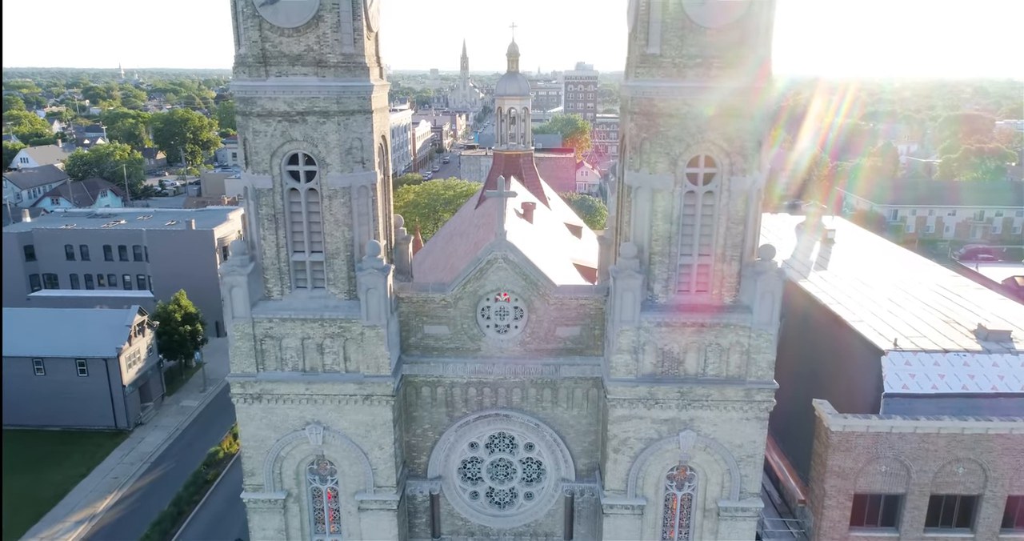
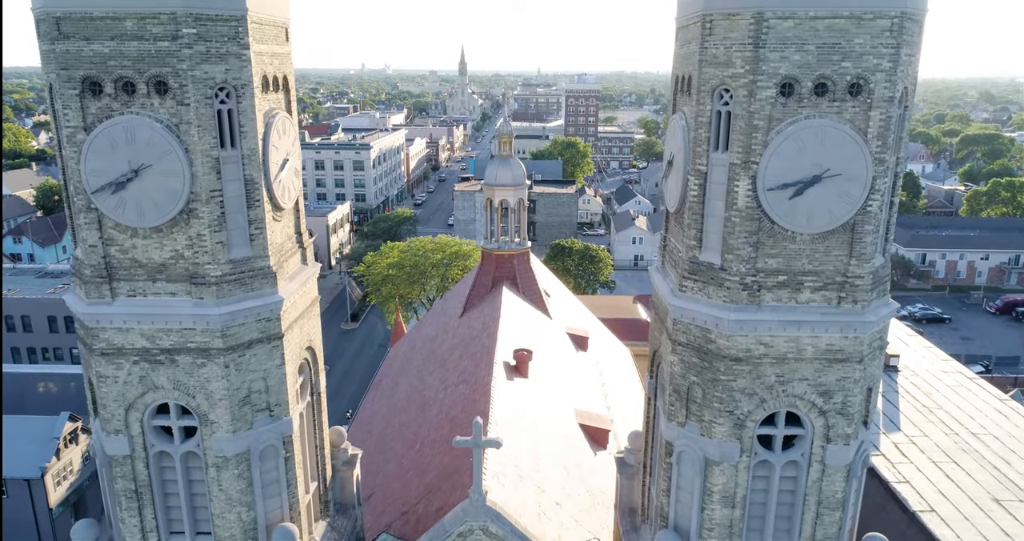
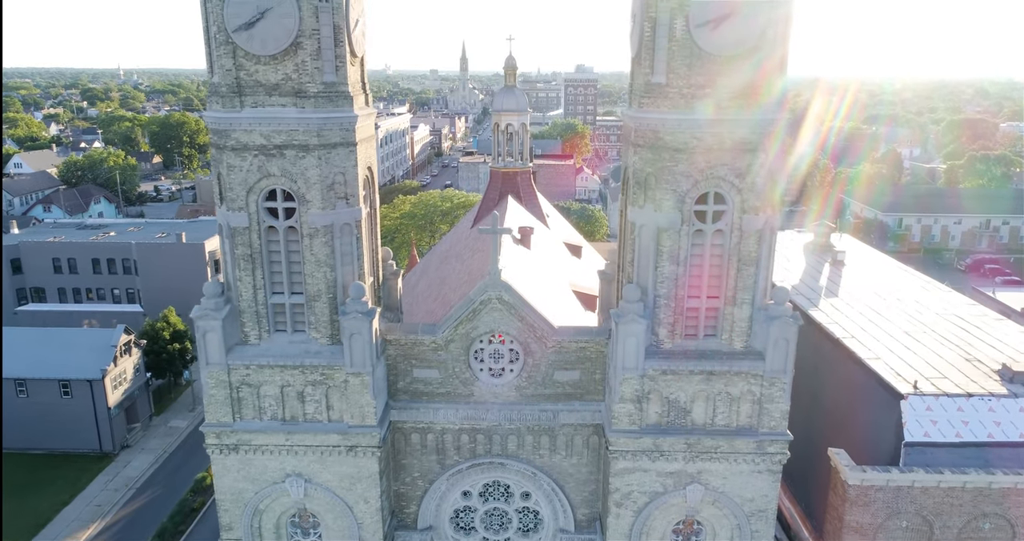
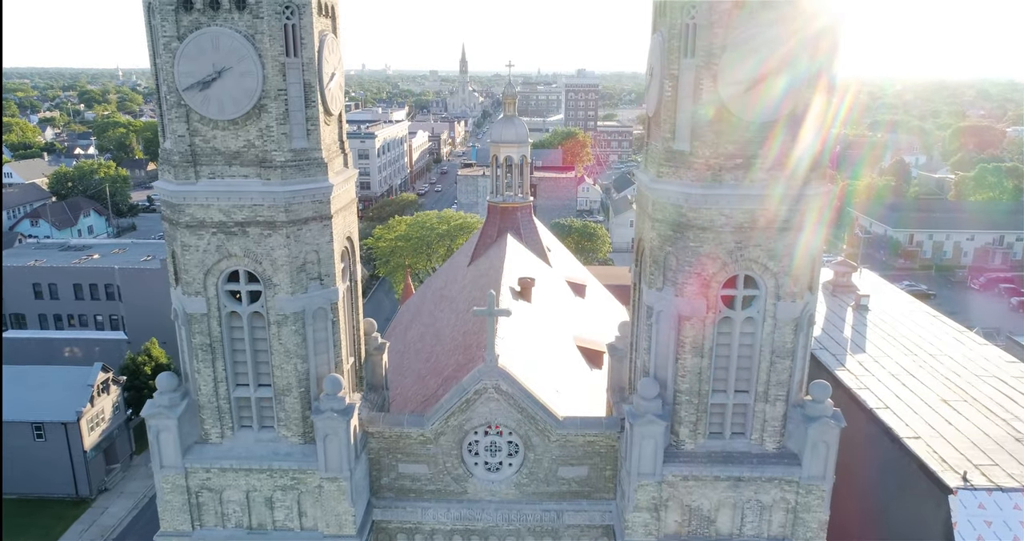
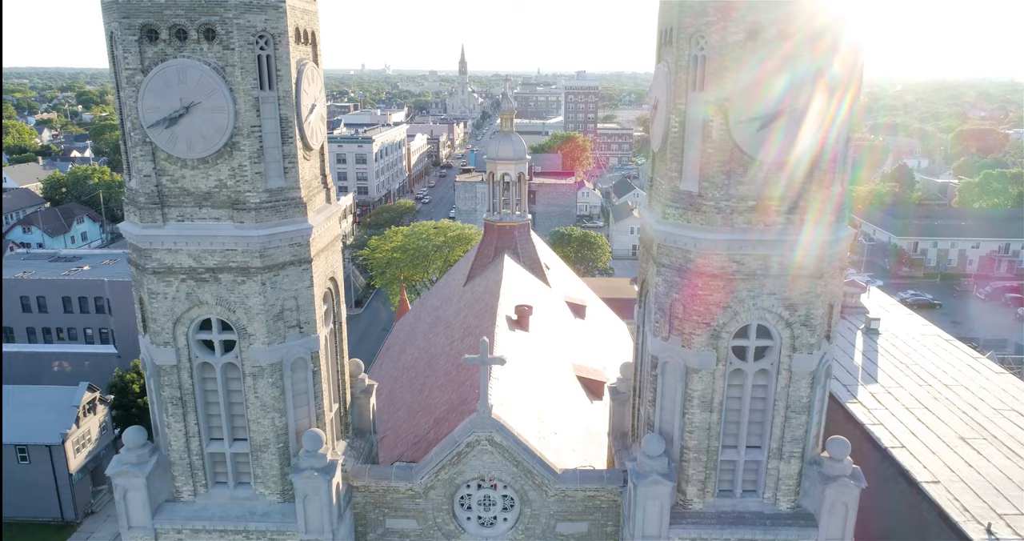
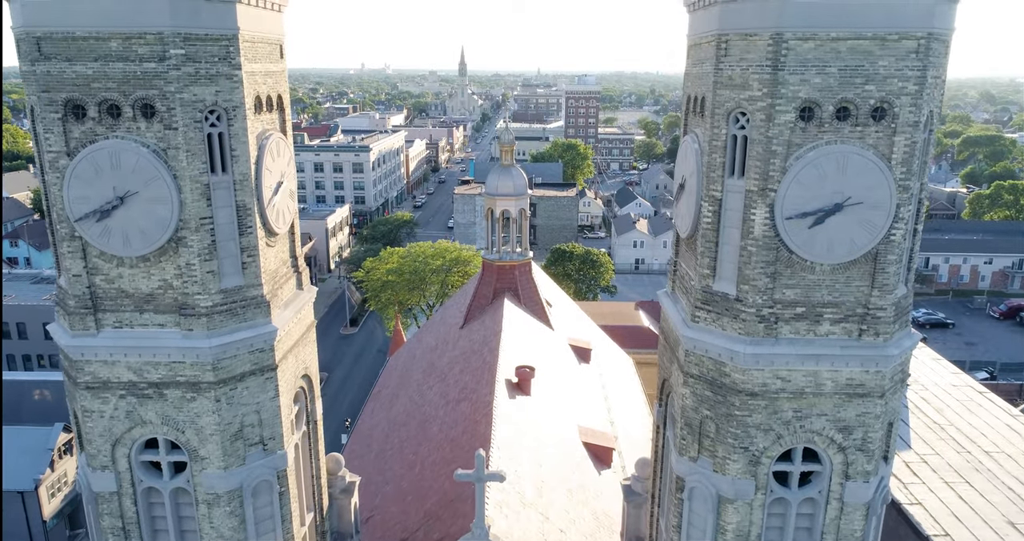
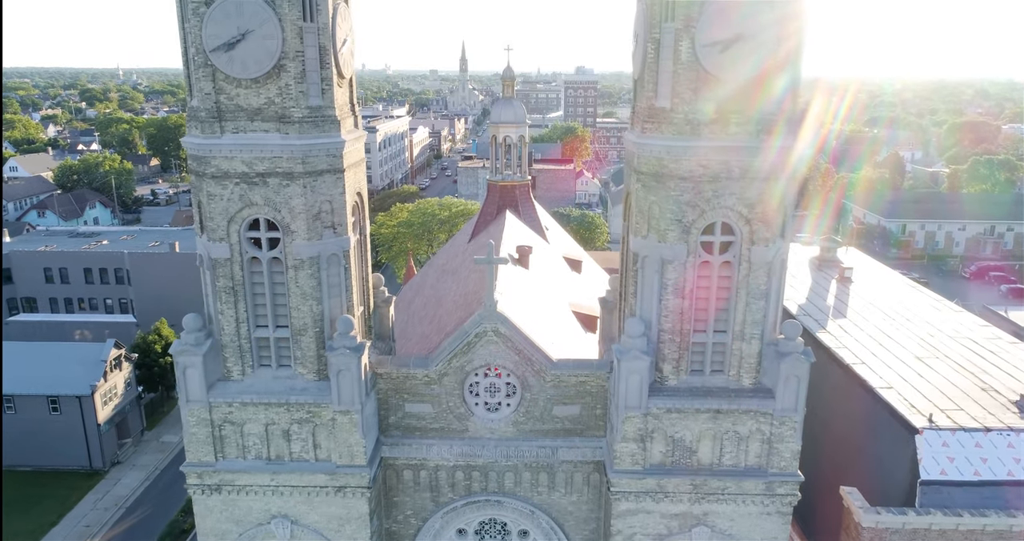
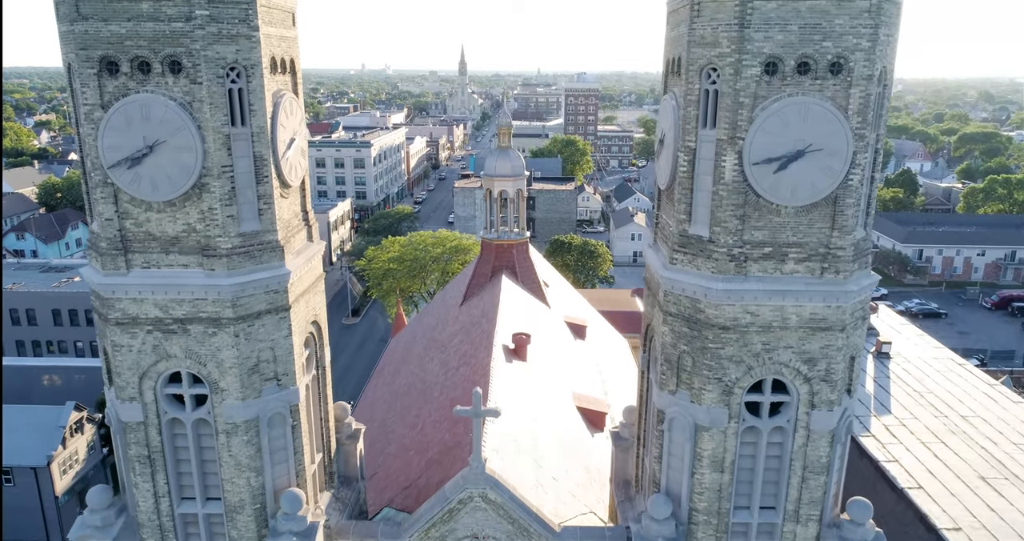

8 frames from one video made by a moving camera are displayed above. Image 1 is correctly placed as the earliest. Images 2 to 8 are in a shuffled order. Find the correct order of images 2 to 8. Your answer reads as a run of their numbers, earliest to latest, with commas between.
3, 7, 4, 5, 8, 2, 6
